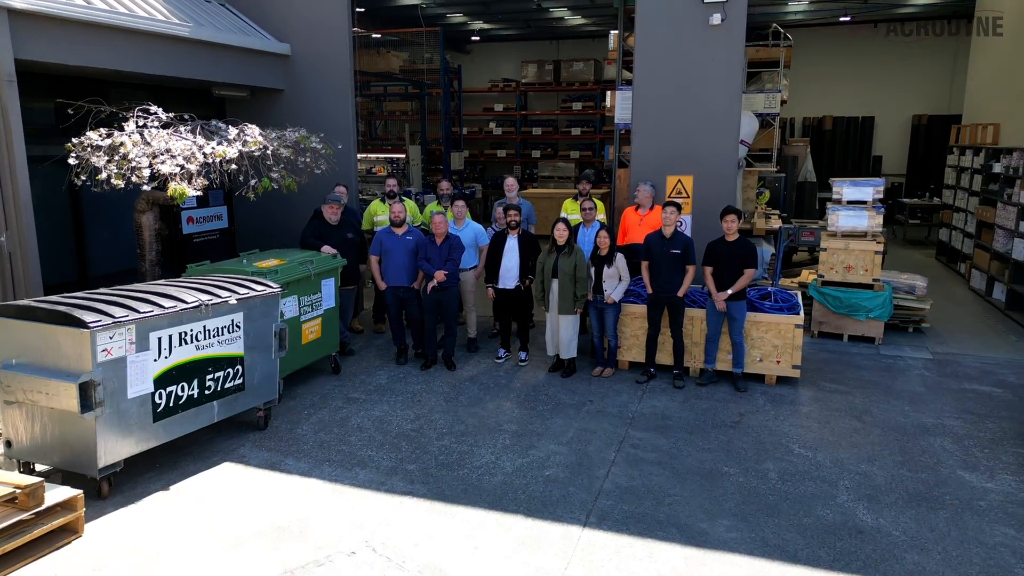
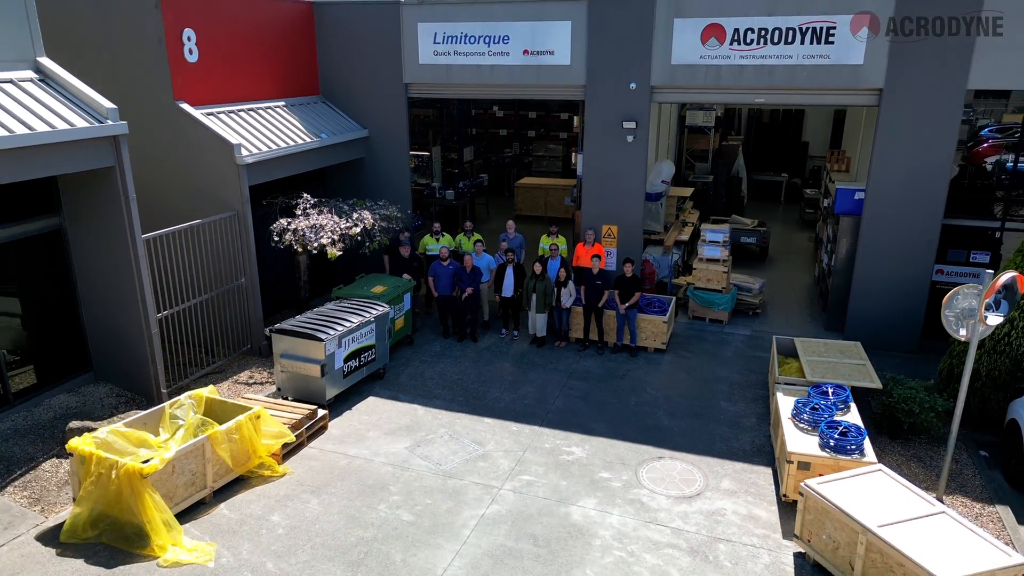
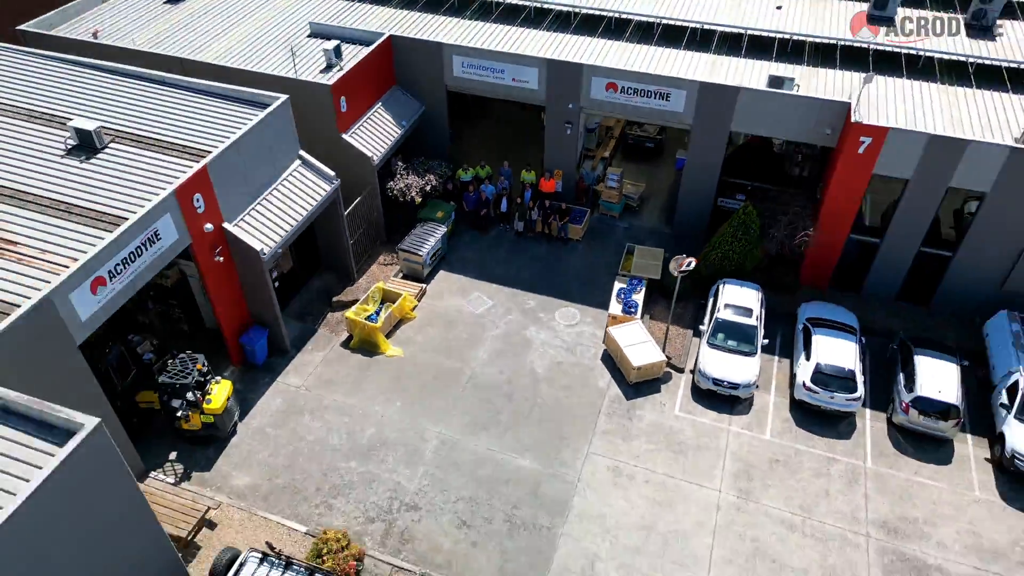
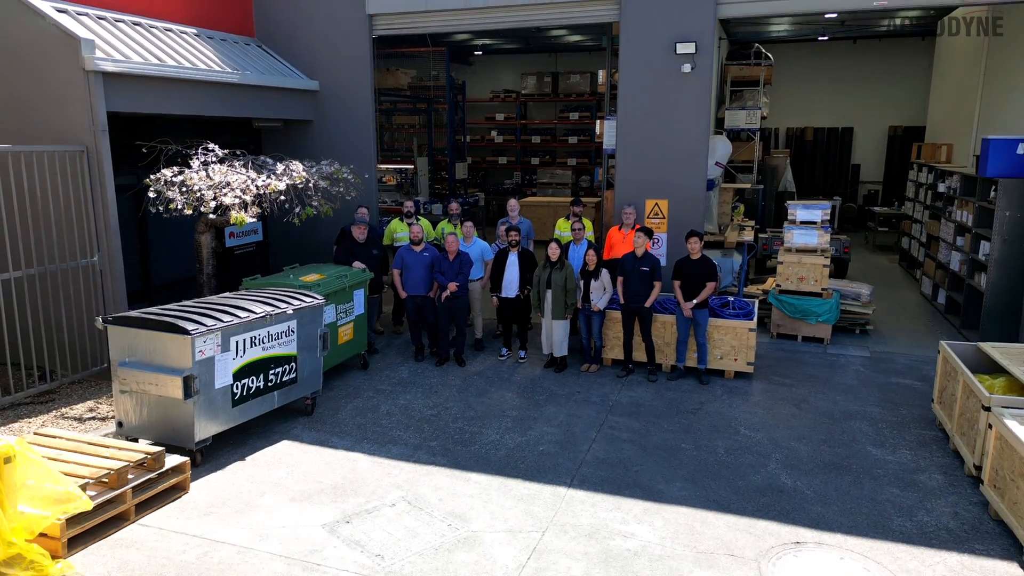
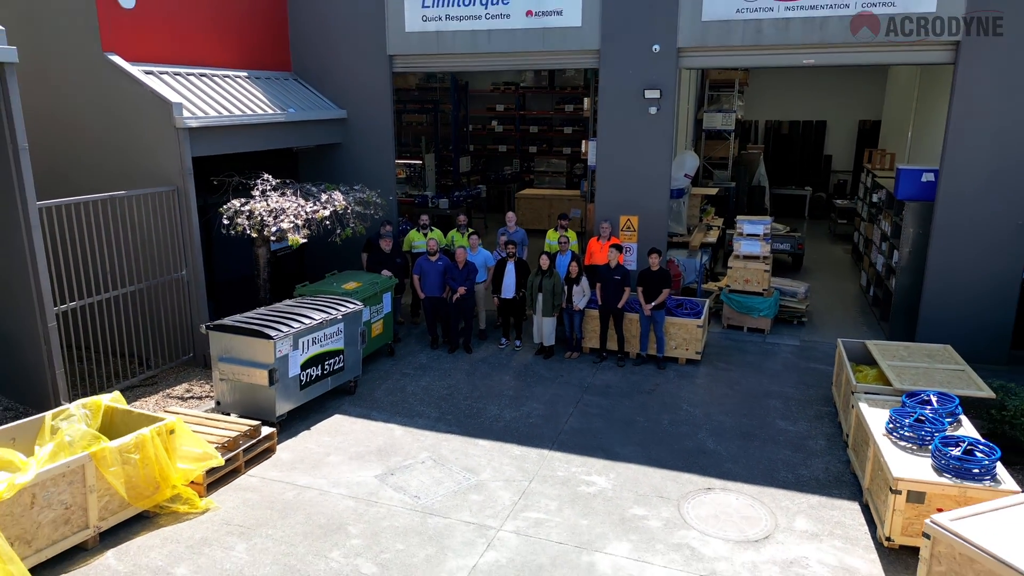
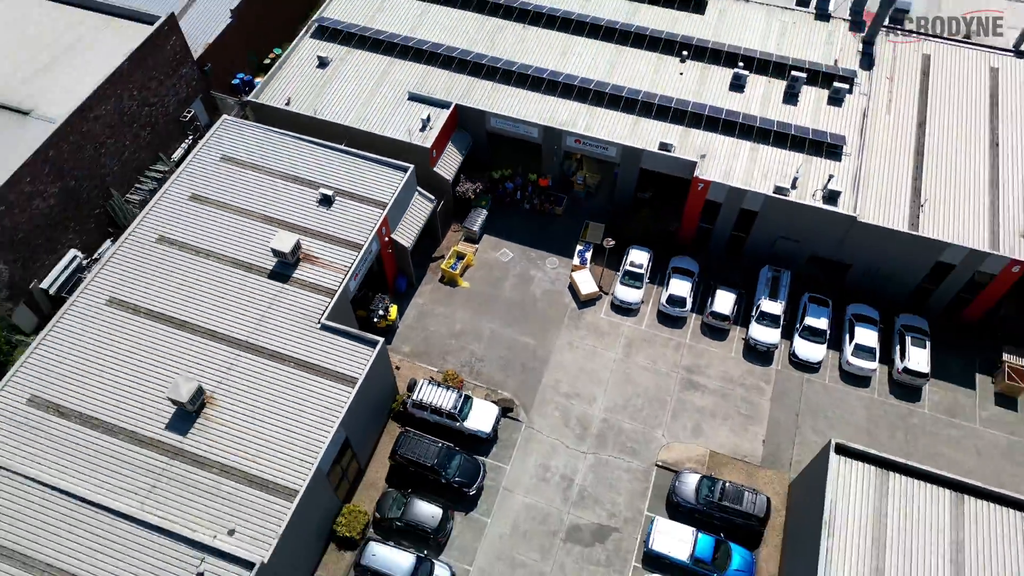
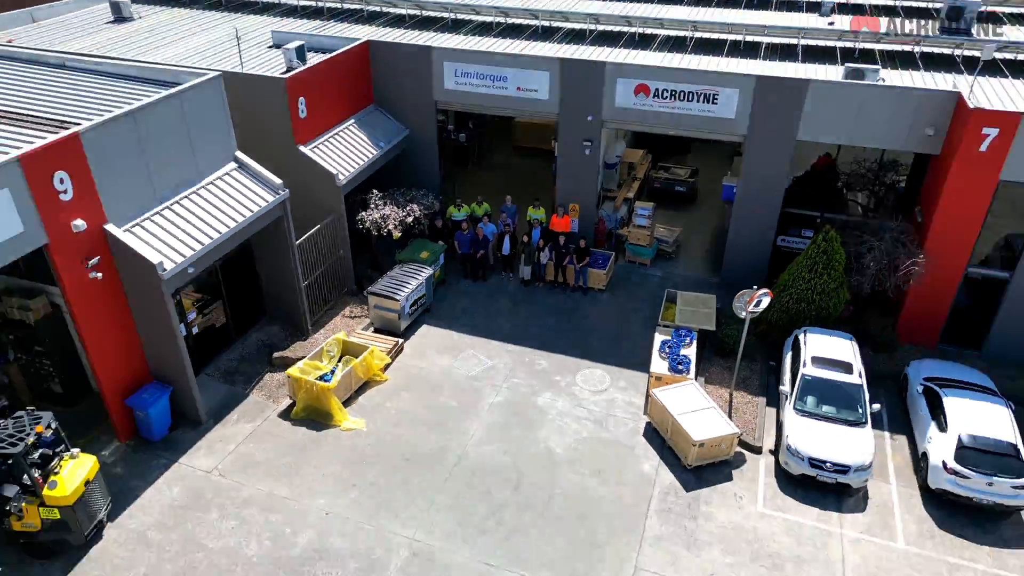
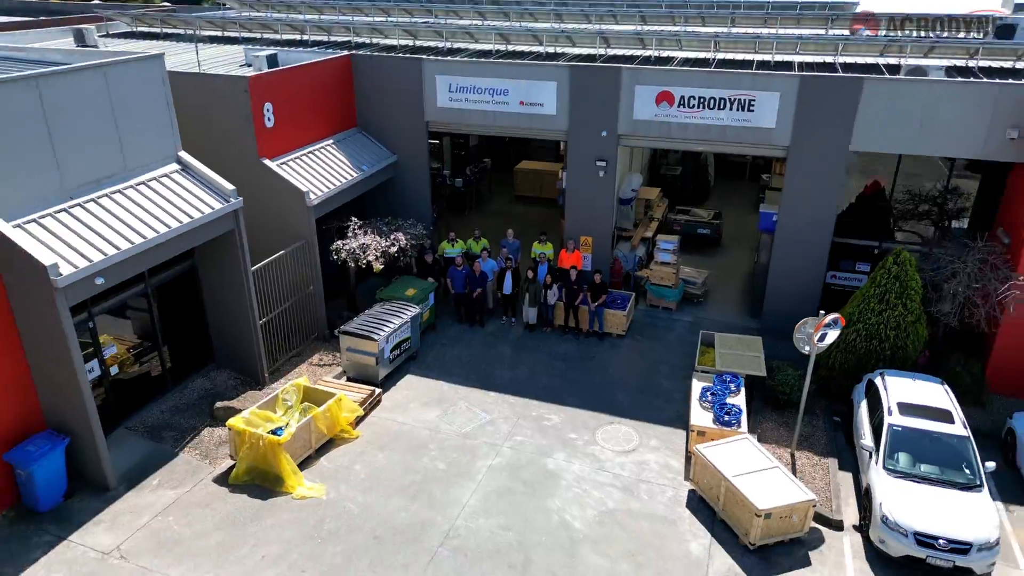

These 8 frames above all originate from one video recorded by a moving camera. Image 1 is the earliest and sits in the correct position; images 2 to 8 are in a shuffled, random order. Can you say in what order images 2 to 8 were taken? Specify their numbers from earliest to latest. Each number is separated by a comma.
4, 5, 2, 8, 7, 3, 6
